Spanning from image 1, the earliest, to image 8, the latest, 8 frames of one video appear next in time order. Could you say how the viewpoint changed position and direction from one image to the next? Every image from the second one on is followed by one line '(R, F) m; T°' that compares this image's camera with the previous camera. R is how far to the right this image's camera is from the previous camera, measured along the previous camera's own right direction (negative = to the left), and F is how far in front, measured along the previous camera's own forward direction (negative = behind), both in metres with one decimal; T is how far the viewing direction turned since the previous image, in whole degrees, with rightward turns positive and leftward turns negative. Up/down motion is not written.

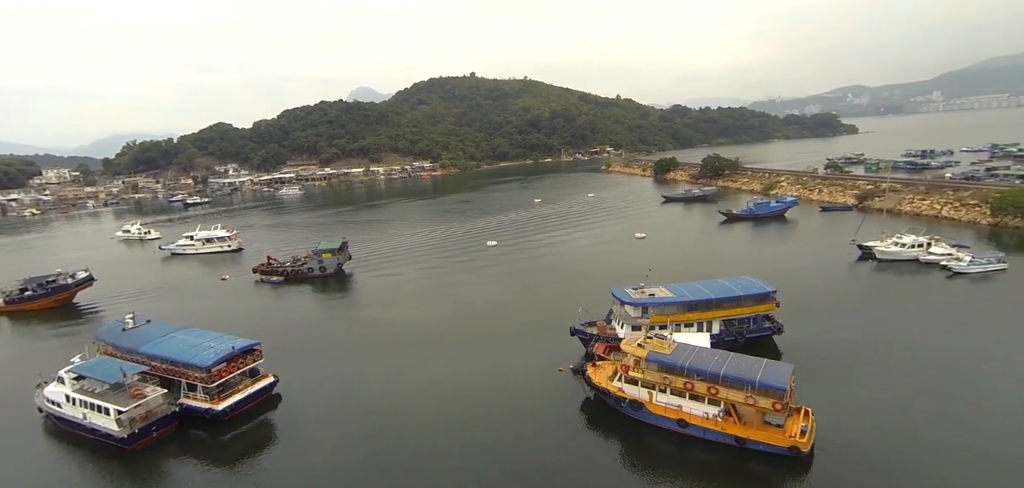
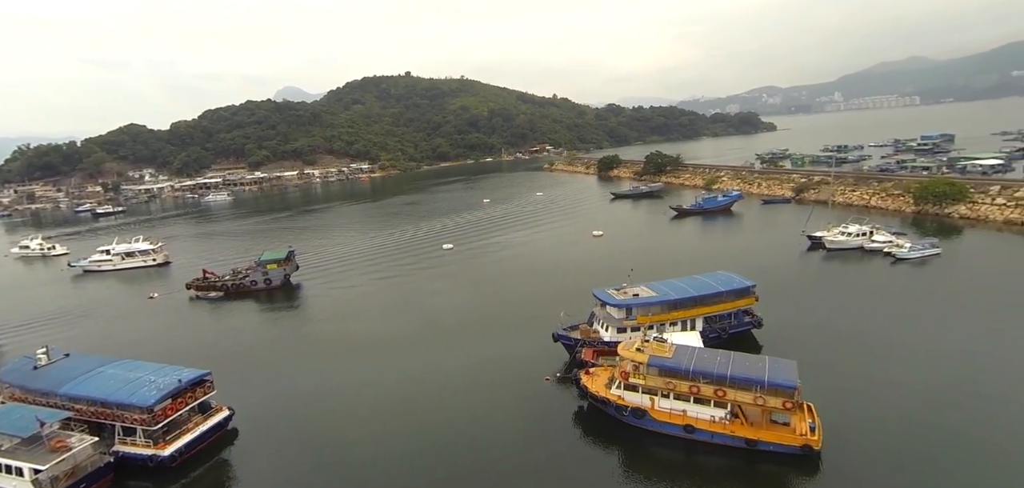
(-1.3, +1.2) m; +7°
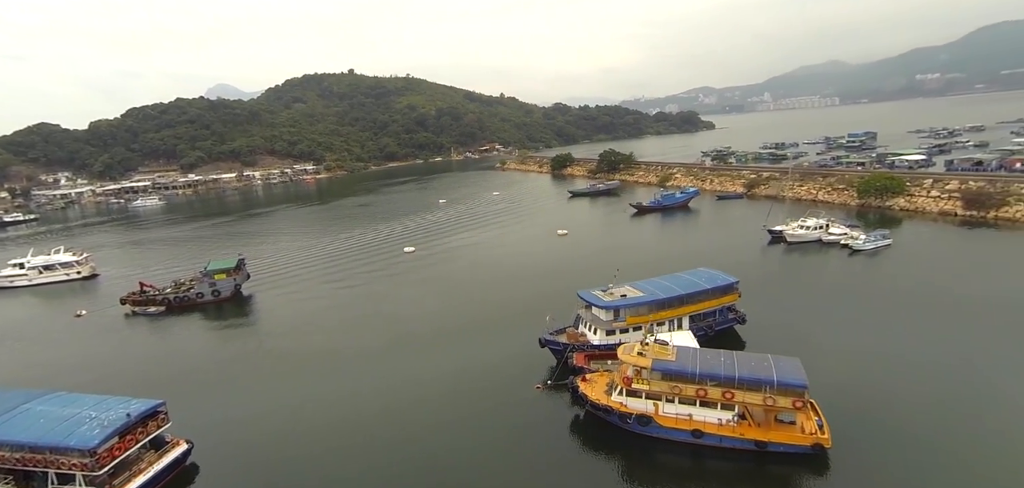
(-1.1, +1.0) m; +6°
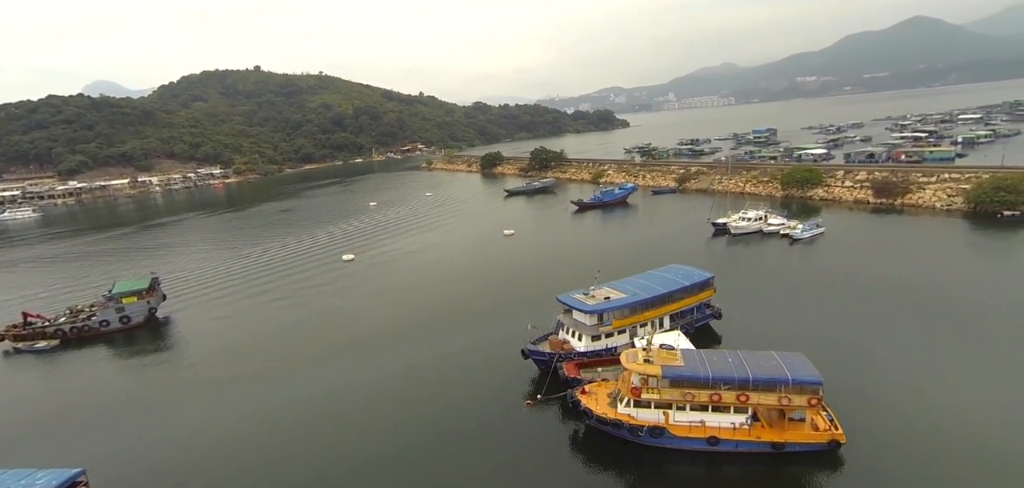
(-1.7, +1.4) m; +9°
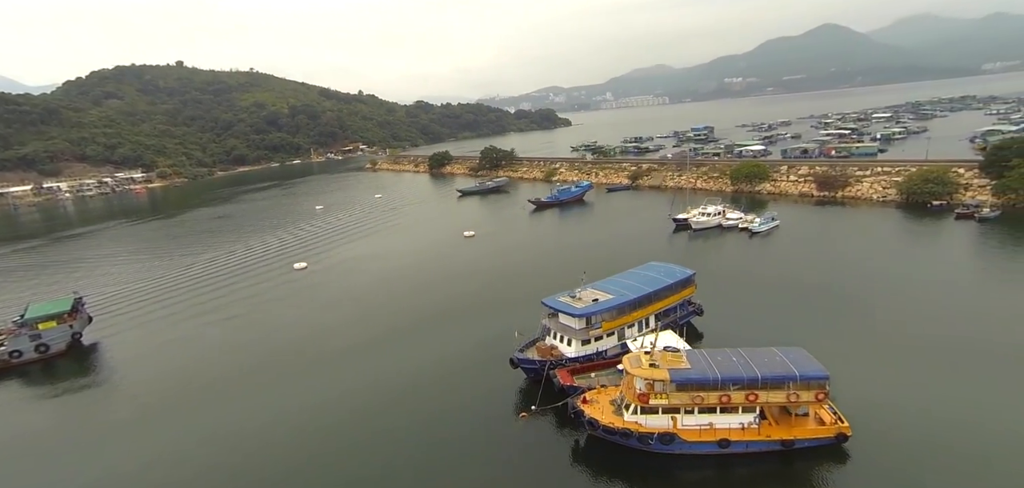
(-1.2, +0.9) m; +6°
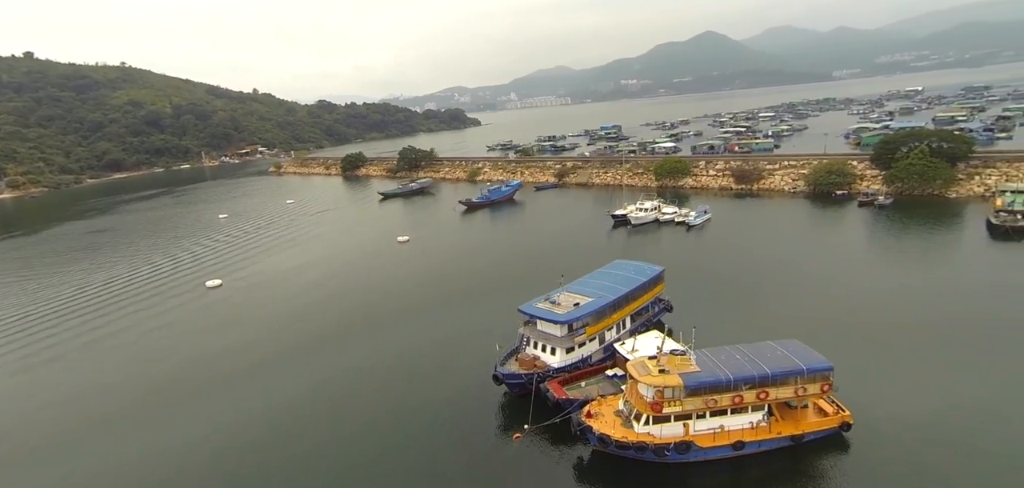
(-1.7, +1.3) m; +10°
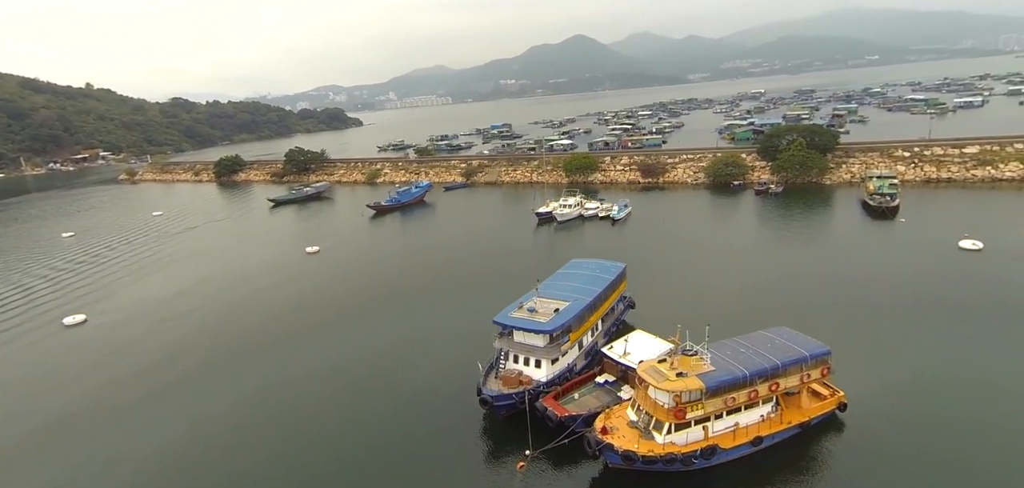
(-2.1, +1.6) m; +13°
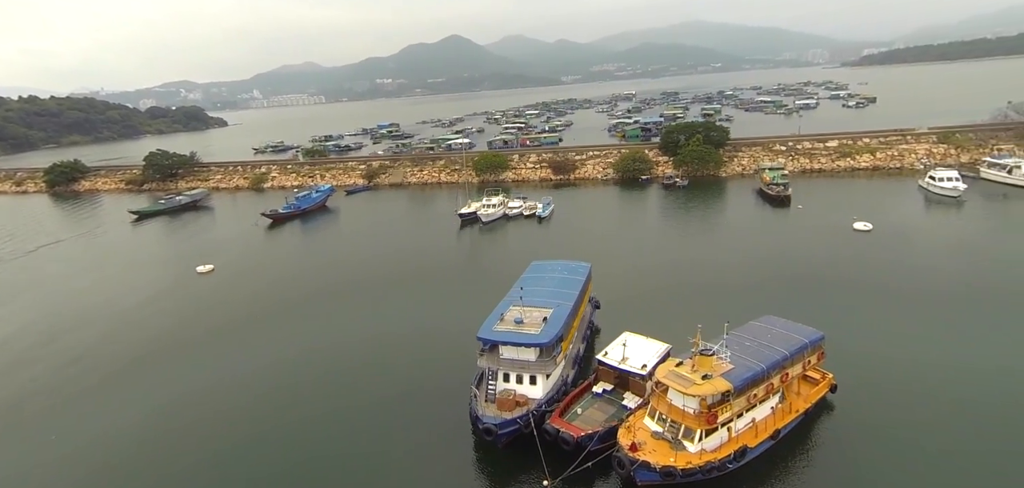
(-2.2, +1.6) m; +13°
